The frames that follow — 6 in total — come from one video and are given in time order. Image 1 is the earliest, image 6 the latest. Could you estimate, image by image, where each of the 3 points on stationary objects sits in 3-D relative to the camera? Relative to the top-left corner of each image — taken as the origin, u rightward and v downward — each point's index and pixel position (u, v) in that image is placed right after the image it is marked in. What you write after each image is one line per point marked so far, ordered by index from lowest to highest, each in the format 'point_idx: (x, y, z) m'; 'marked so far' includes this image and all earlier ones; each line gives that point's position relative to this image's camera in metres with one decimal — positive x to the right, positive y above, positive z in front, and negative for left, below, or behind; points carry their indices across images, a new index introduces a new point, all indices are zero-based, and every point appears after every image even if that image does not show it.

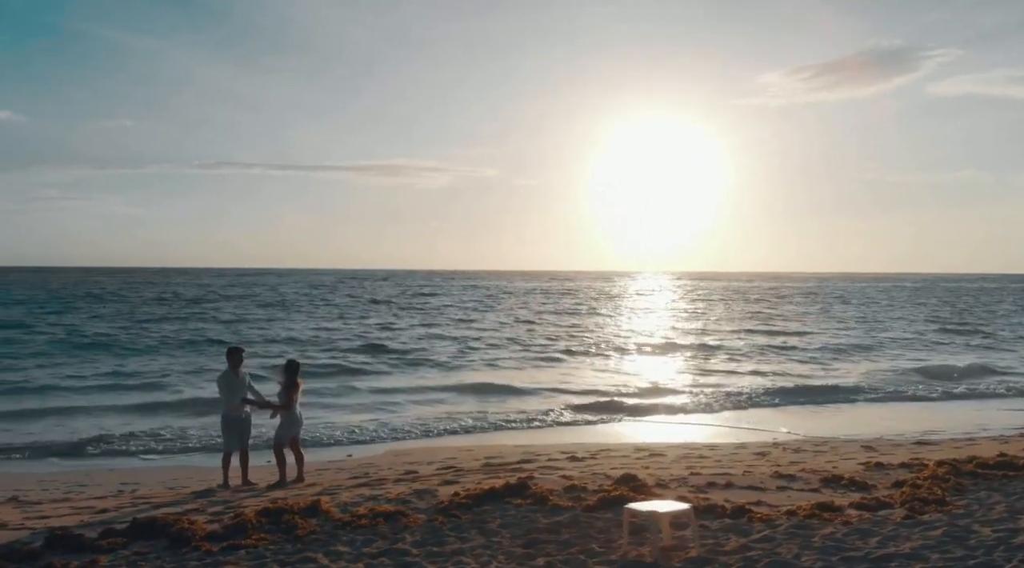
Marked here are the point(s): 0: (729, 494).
0: (+1.9, -1.8, +6.4) m
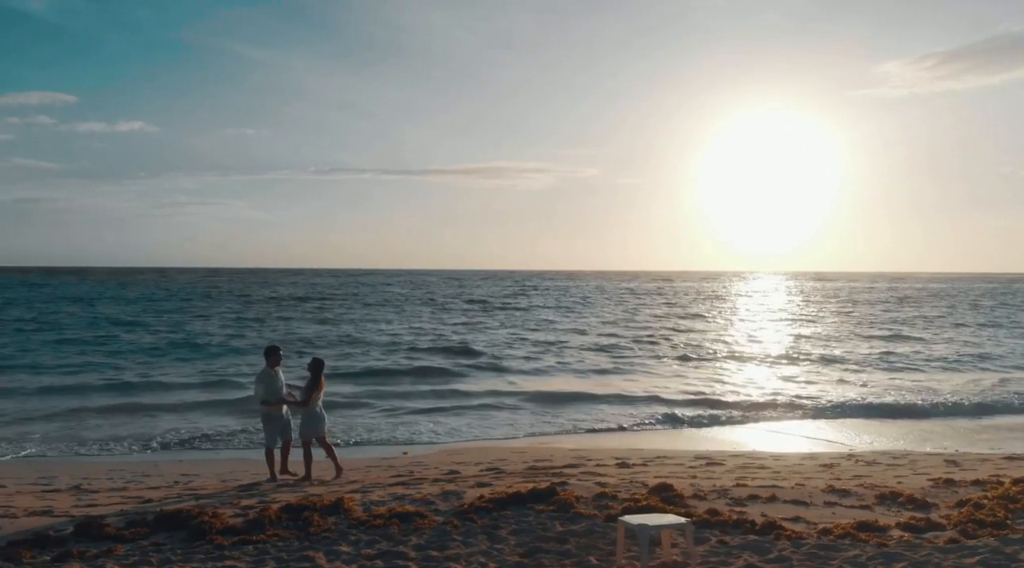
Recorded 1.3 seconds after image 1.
0: (+2.1, -1.8, +6.0) m
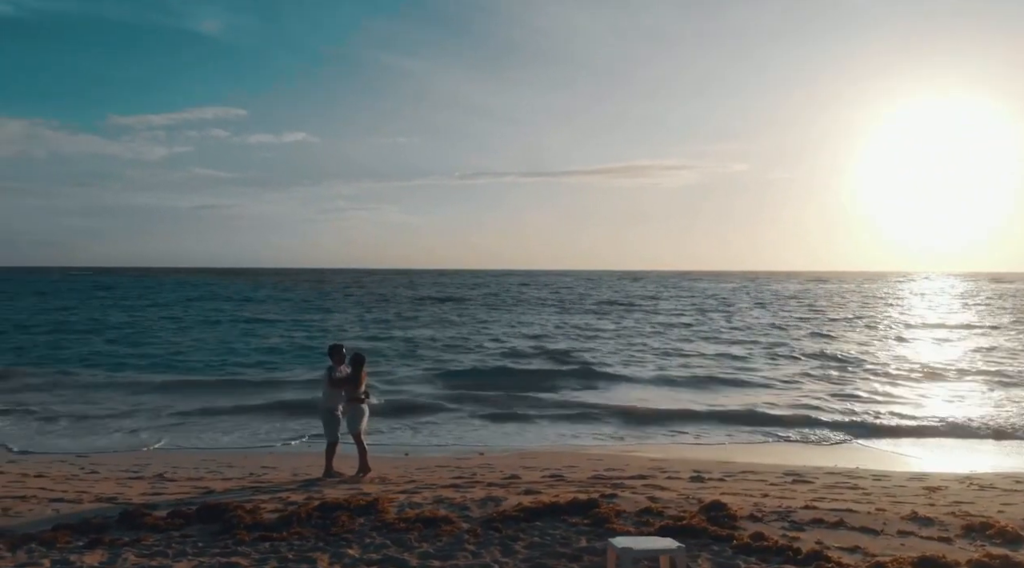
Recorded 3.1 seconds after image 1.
0: (+2.4, -1.9, +5.5) m
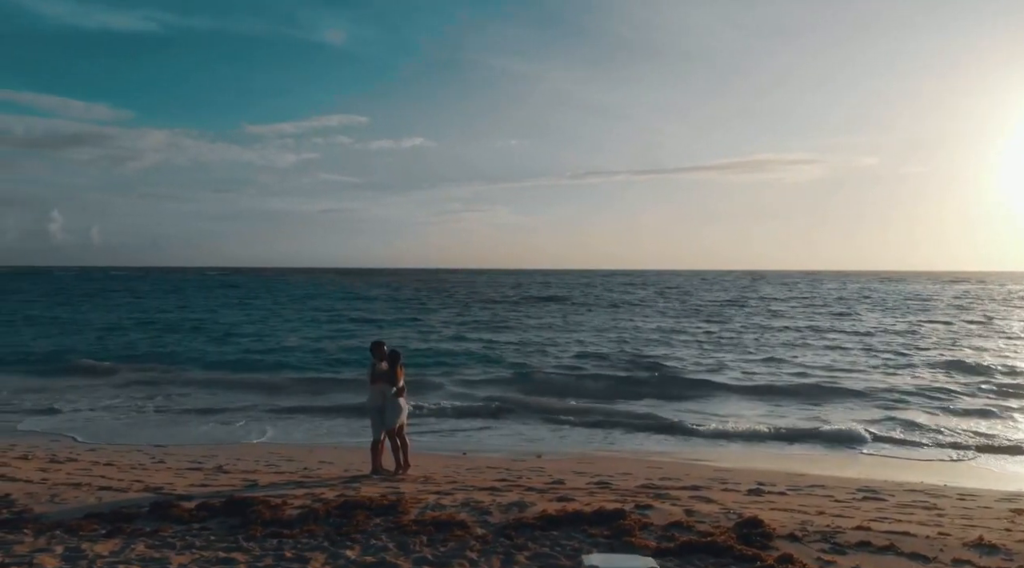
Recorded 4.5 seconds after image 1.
0: (+2.4, -1.9, +5.0) m
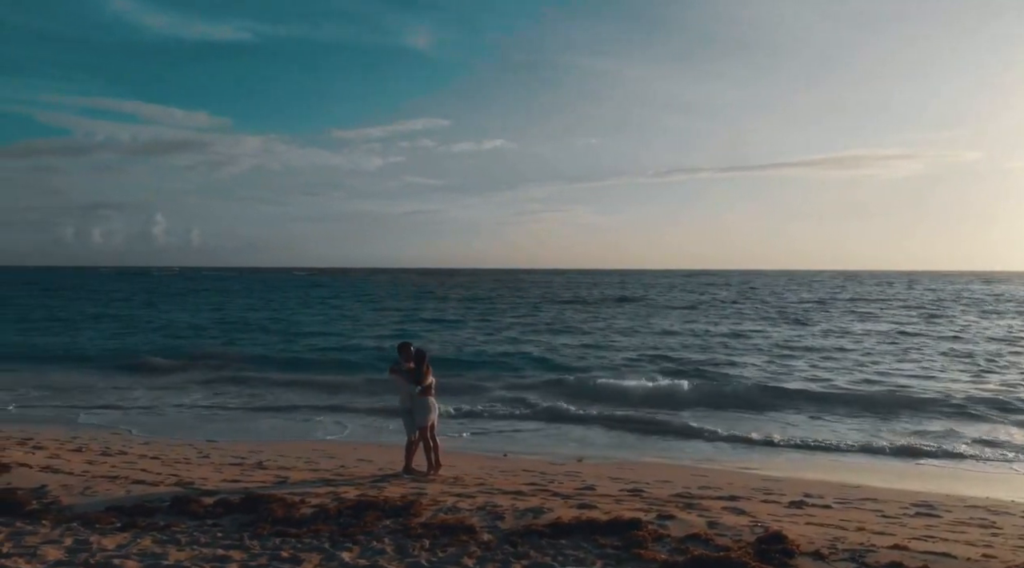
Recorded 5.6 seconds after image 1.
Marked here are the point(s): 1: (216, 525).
0: (+2.5, -1.9, +4.7) m
1: (-2.1, -1.7, +5.1) m
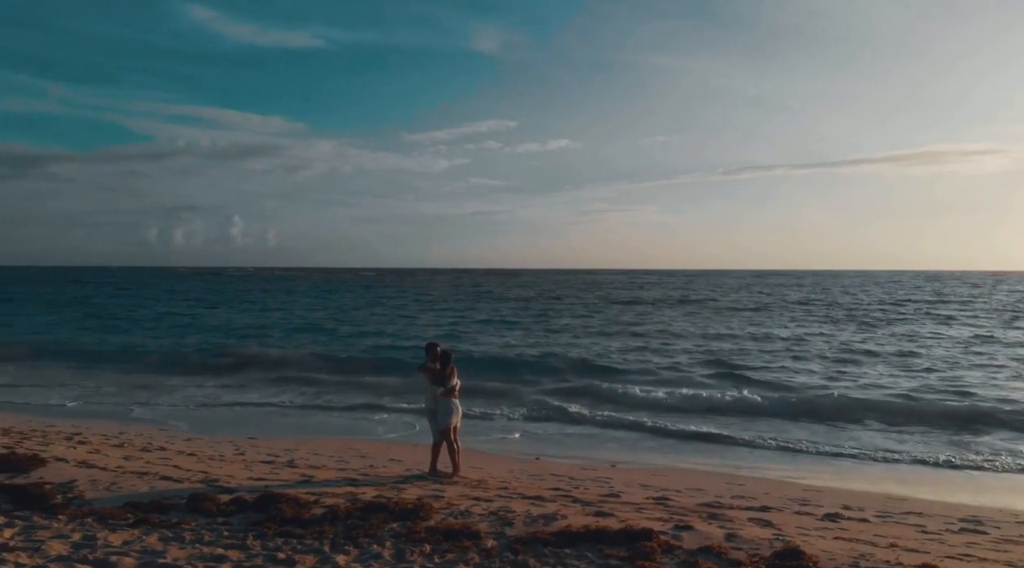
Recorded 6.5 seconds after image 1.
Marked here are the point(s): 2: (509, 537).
0: (+2.4, -1.9, +4.4) m
1: (-2.0, -1.7, +5.2) m
2: (0.0, -1.8, +5.4) m
